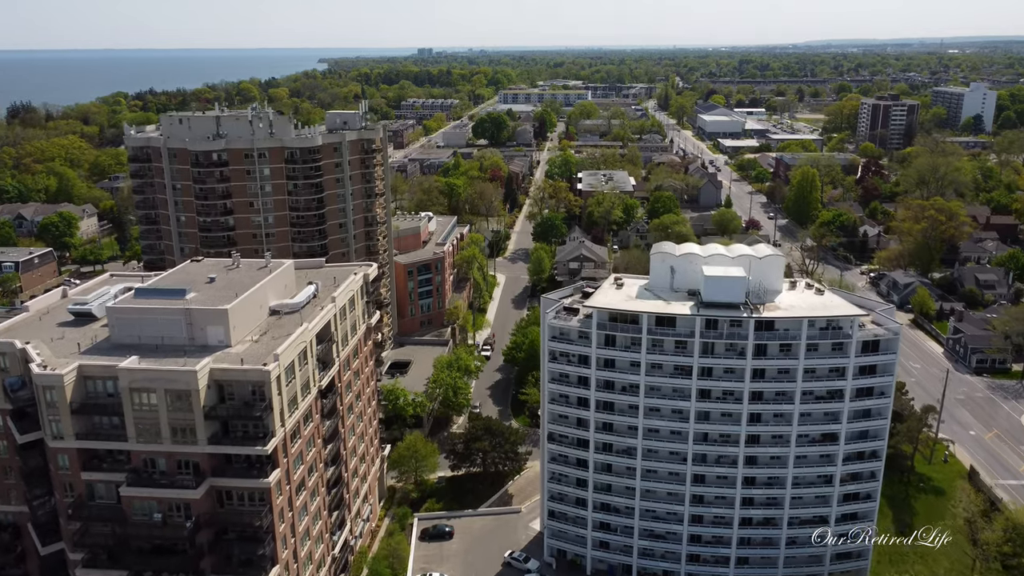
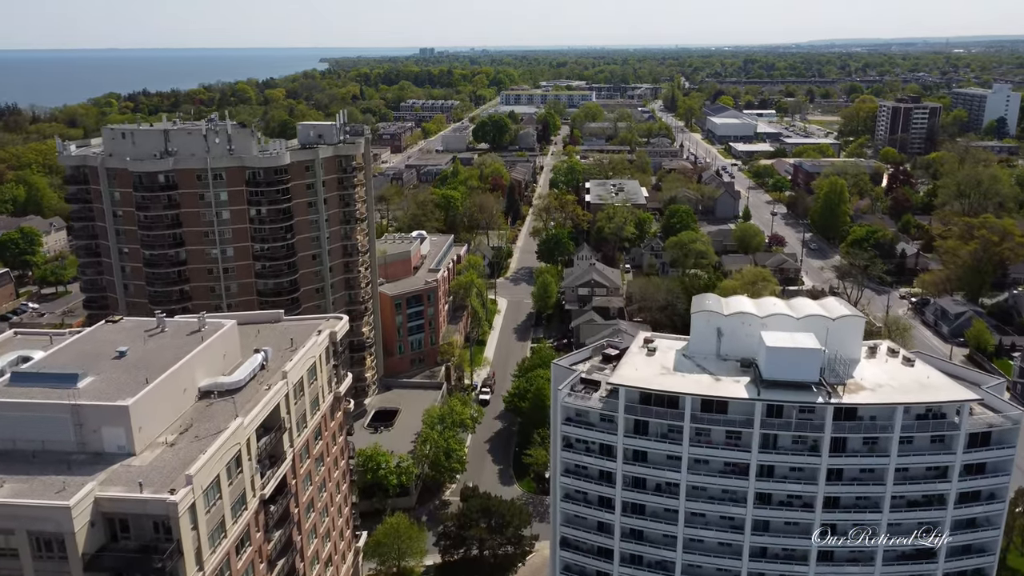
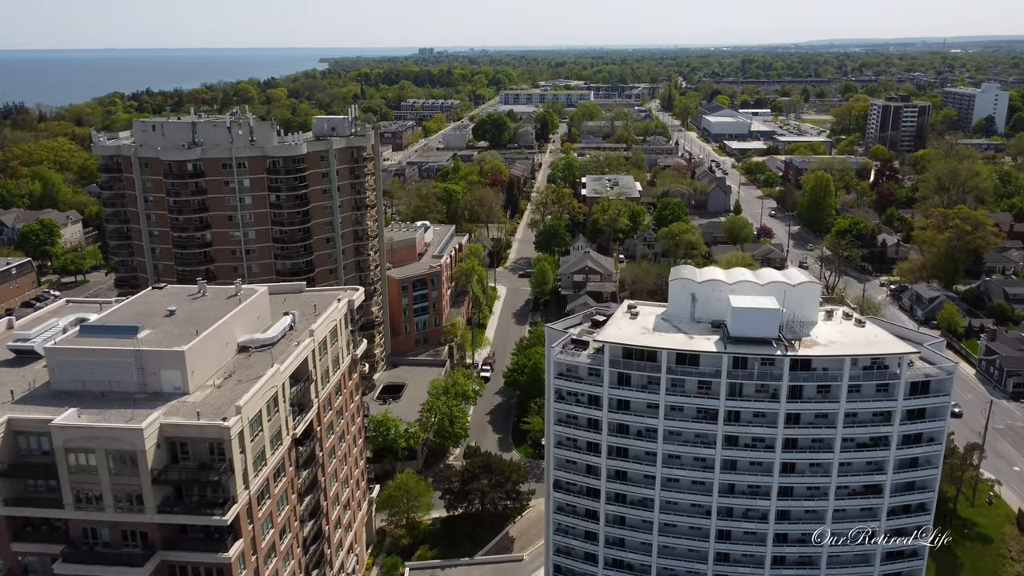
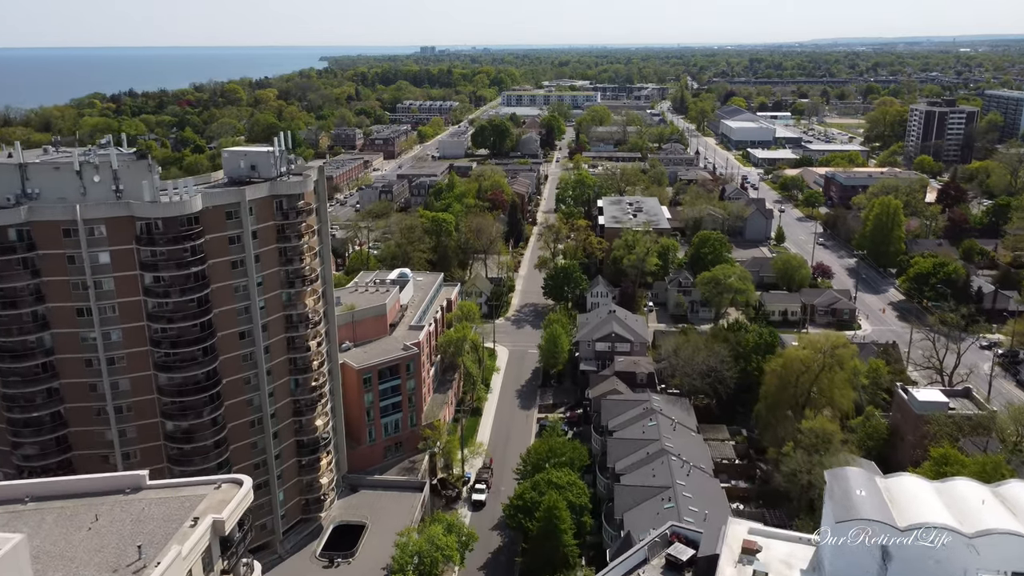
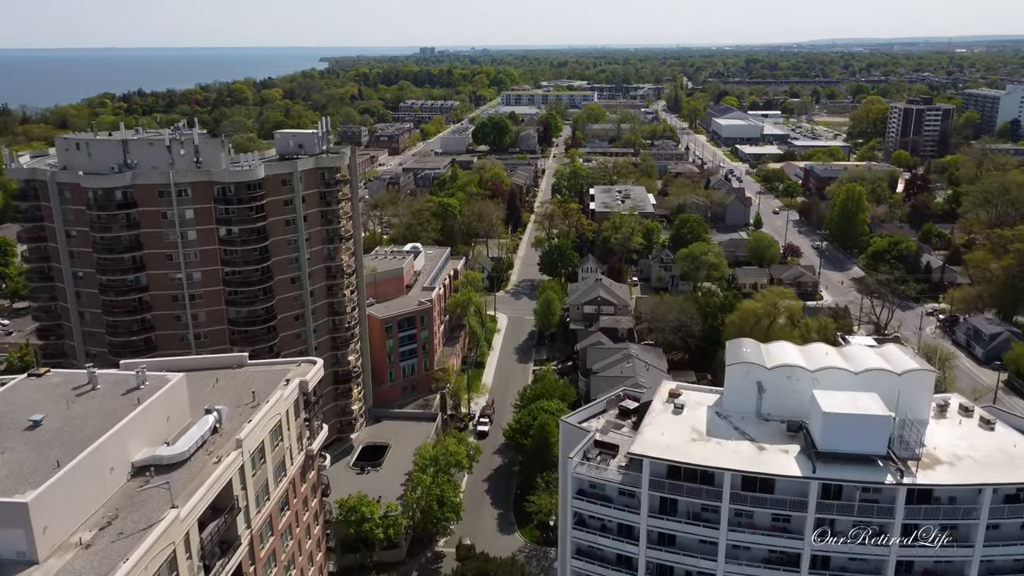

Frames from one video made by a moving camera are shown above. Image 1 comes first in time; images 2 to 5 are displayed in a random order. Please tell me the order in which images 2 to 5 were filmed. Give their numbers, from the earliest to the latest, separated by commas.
3, 2, 5, 4
